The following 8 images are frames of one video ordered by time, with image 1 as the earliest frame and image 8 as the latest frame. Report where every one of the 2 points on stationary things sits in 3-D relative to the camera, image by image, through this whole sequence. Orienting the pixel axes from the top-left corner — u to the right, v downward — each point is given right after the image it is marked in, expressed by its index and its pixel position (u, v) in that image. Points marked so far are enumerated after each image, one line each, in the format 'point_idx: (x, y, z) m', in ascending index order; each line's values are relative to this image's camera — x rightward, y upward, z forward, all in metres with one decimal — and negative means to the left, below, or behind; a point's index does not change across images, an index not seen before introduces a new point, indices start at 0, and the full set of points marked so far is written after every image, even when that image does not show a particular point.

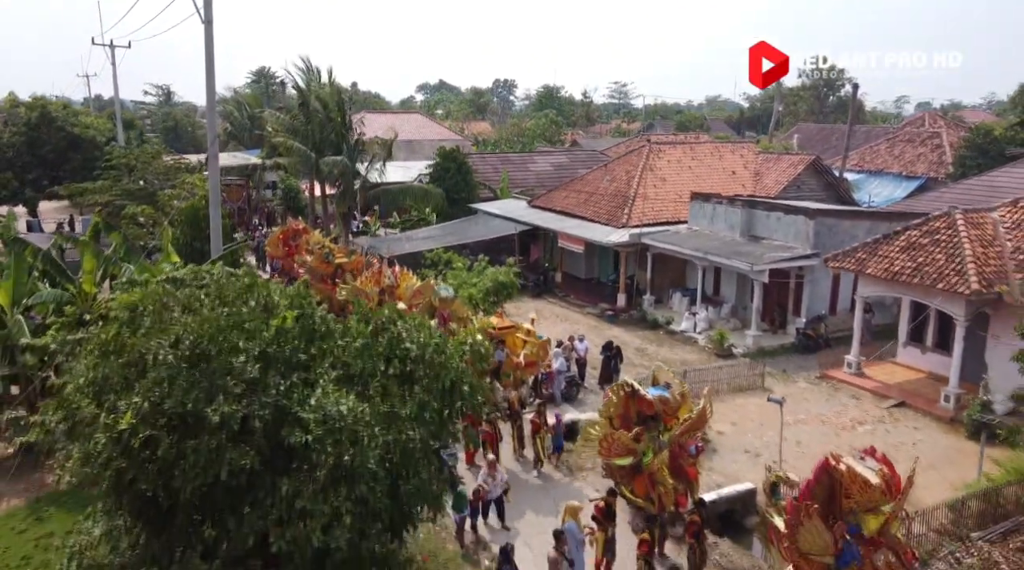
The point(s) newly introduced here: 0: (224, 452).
0: (-2.1, -1.2, +6.8) m
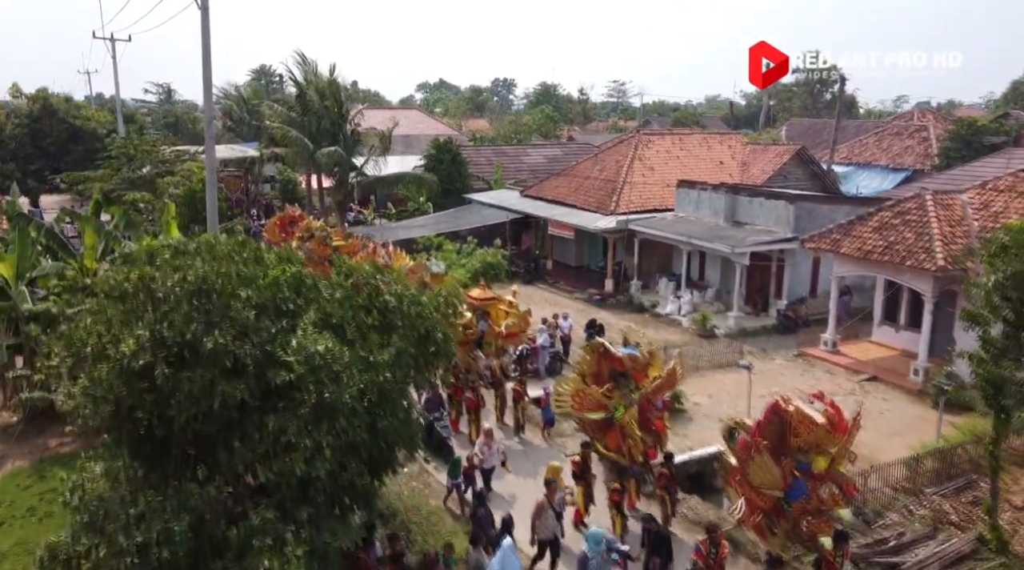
0: (-2.4, -0.8, +7.4) m
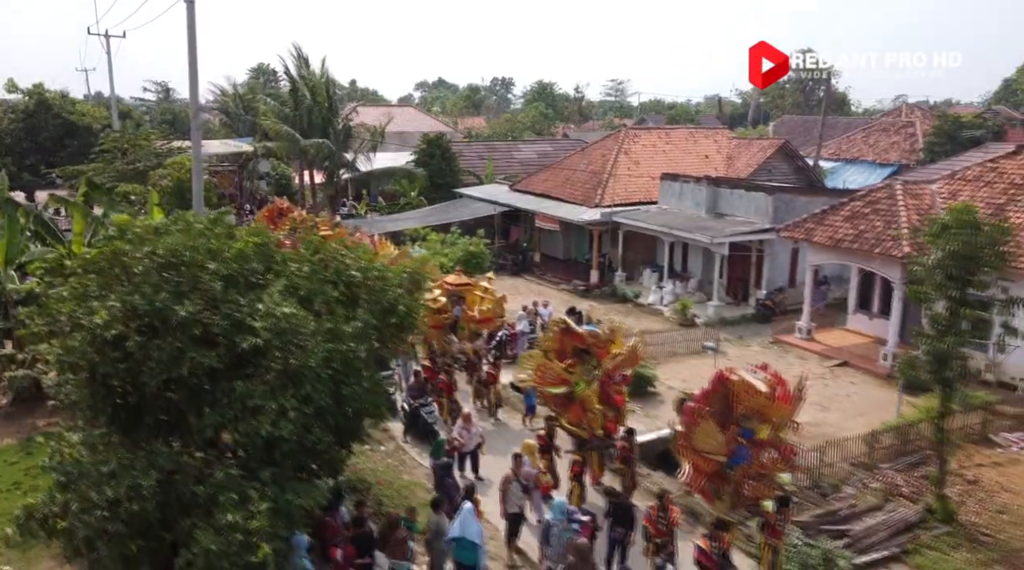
0: (-2.8, -0.6, +7.9) m
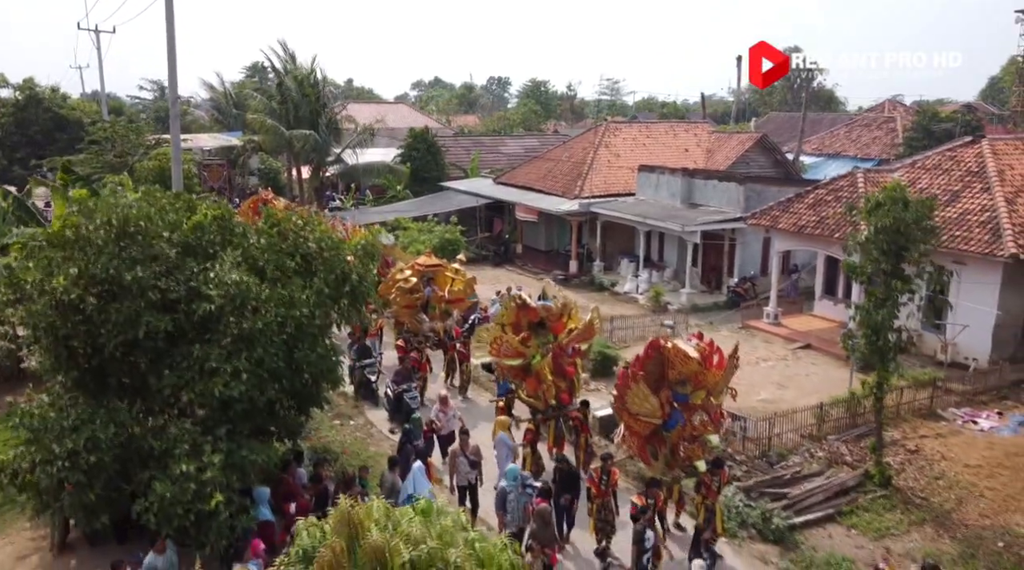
0: (-3.3, -0.3, +8.3) m
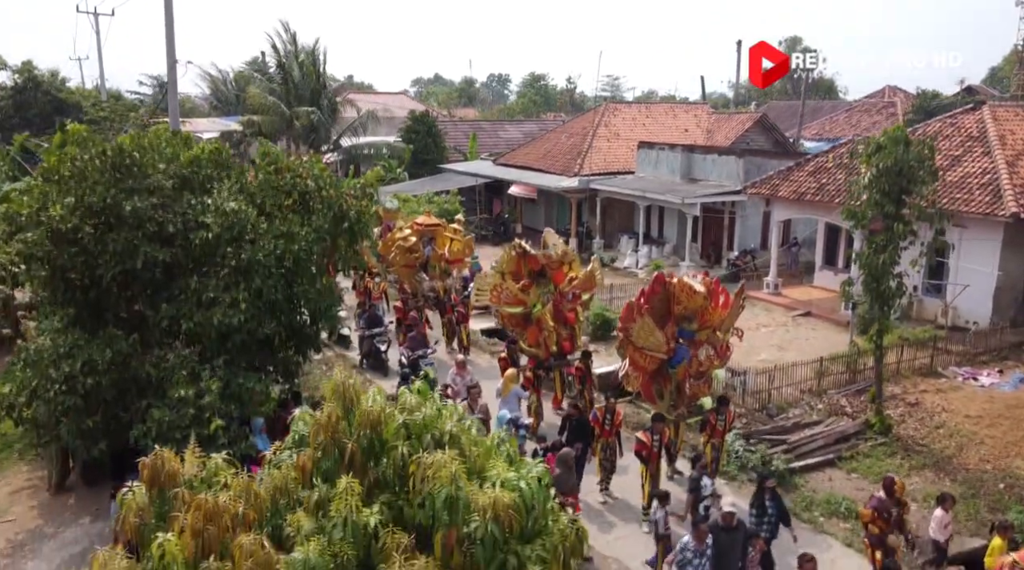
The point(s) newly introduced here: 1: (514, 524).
0: (-3.3, +0.4, +8.3) m
1: (0.0, -1.1, +4.2) m
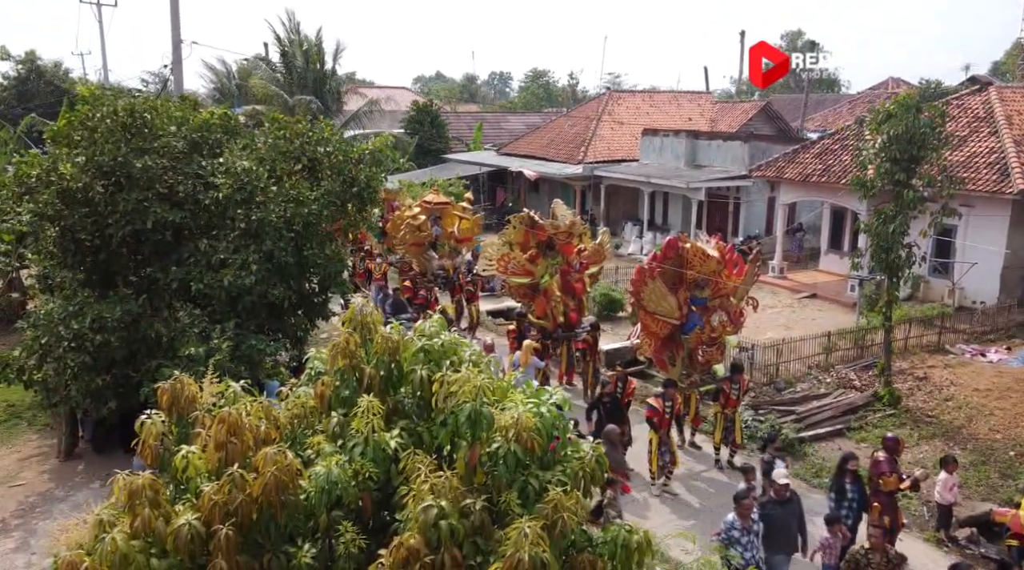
0: (-3.2, +0.7, +8.3) m
1: (+0.1, -0.8, +4.2) m
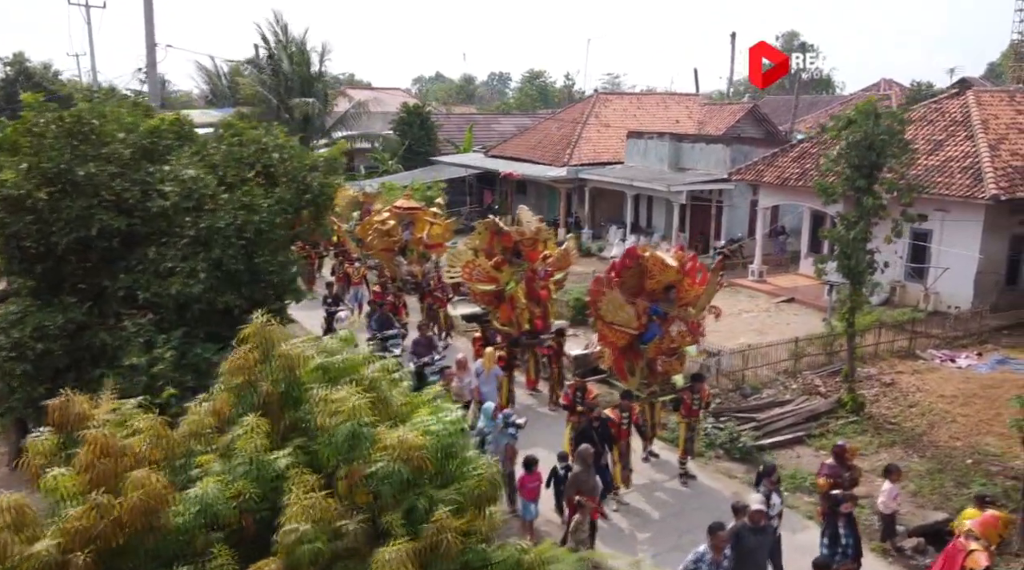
0: (-3.7, +0.6, +8.2) m
1: (-0.4, -0.8, +4.2) m
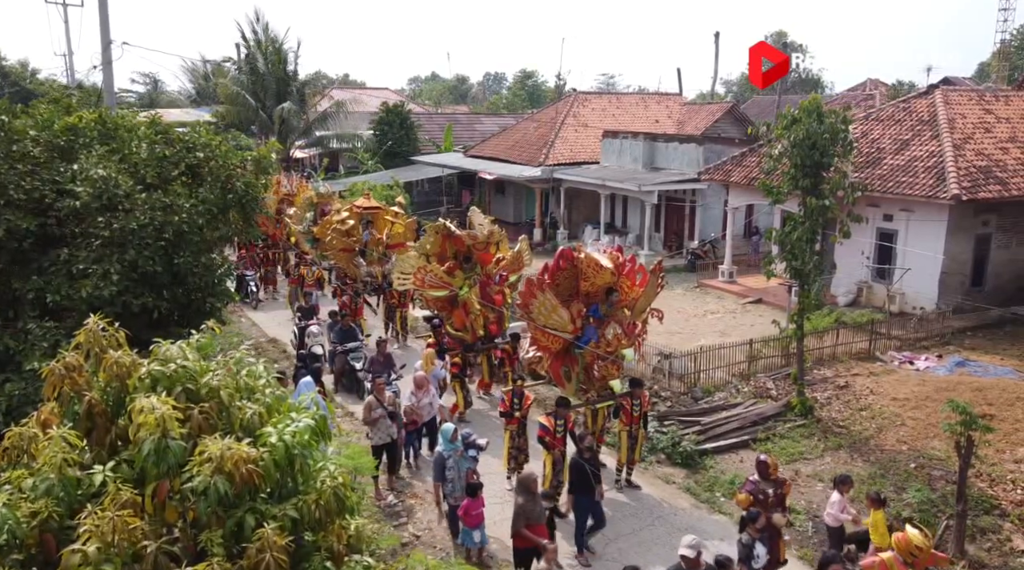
0: (-4.4, +0.6, +8.0) m
1: (-1.0, -0.8, +4.0) m
